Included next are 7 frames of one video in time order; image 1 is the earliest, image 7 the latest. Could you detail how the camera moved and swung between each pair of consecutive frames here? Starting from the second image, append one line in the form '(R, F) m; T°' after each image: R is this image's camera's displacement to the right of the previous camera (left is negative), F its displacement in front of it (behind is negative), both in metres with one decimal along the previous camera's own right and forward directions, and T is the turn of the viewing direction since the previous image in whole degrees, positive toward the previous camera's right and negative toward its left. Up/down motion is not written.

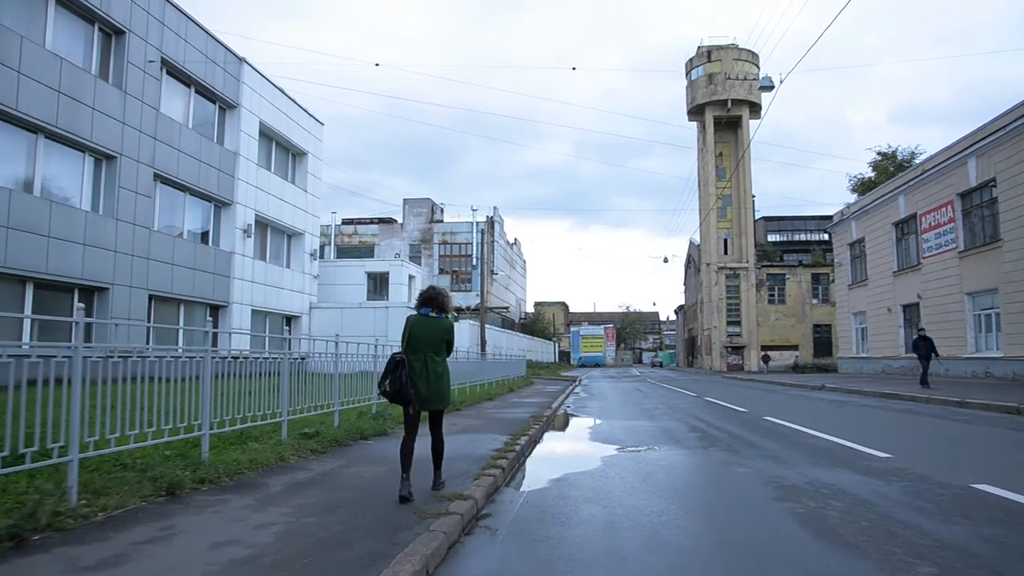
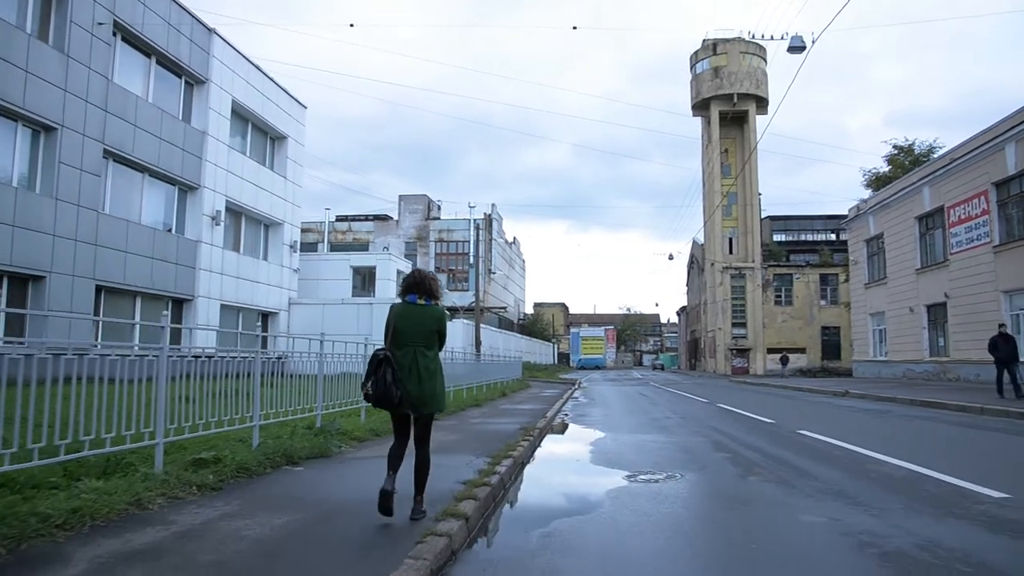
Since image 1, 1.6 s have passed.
(+0.2, +2.0) m; 0°
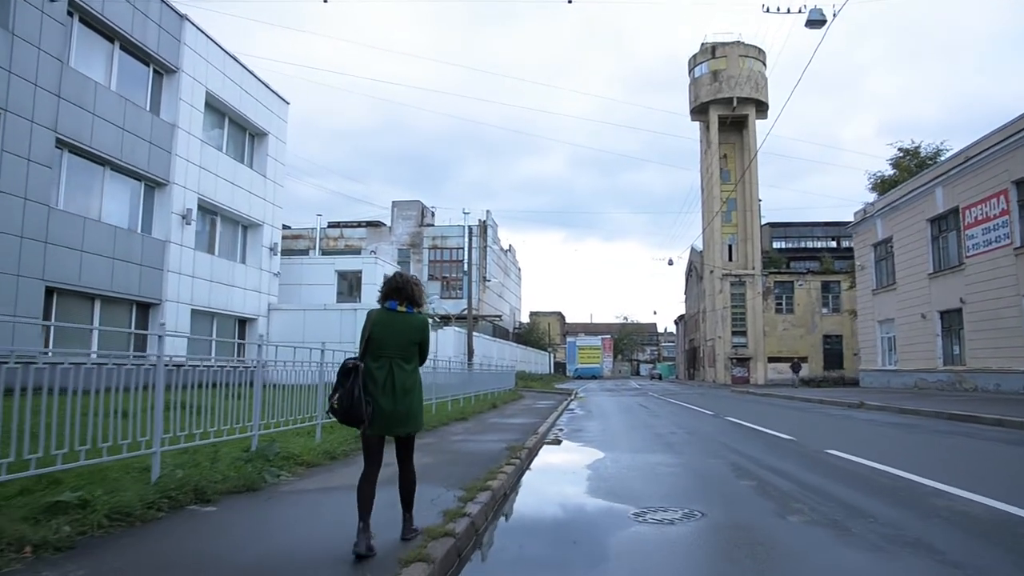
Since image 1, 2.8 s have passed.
(+0.1, +1.4) m; 0°
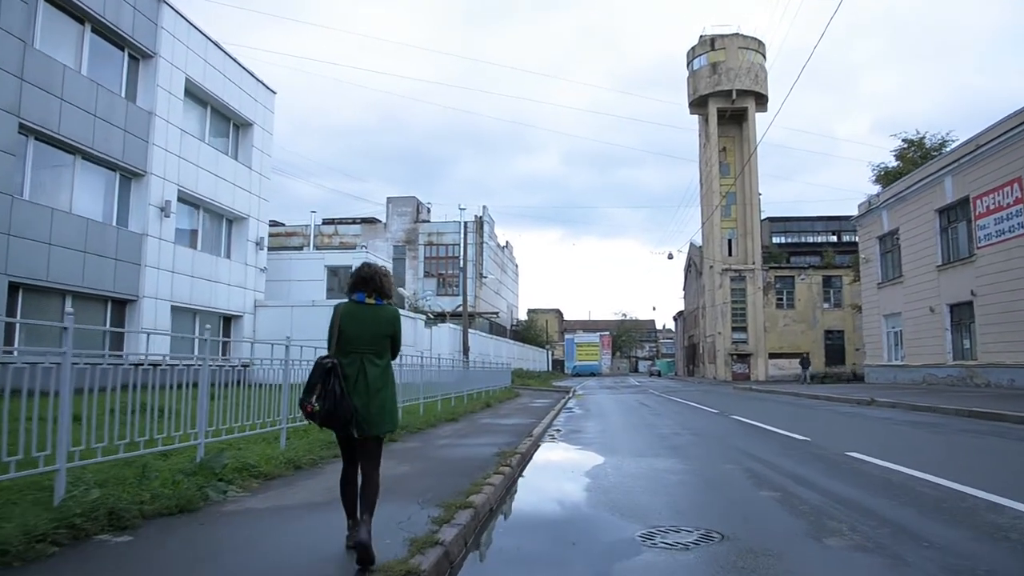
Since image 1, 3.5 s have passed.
(+0.1, +0.9) m; 0°
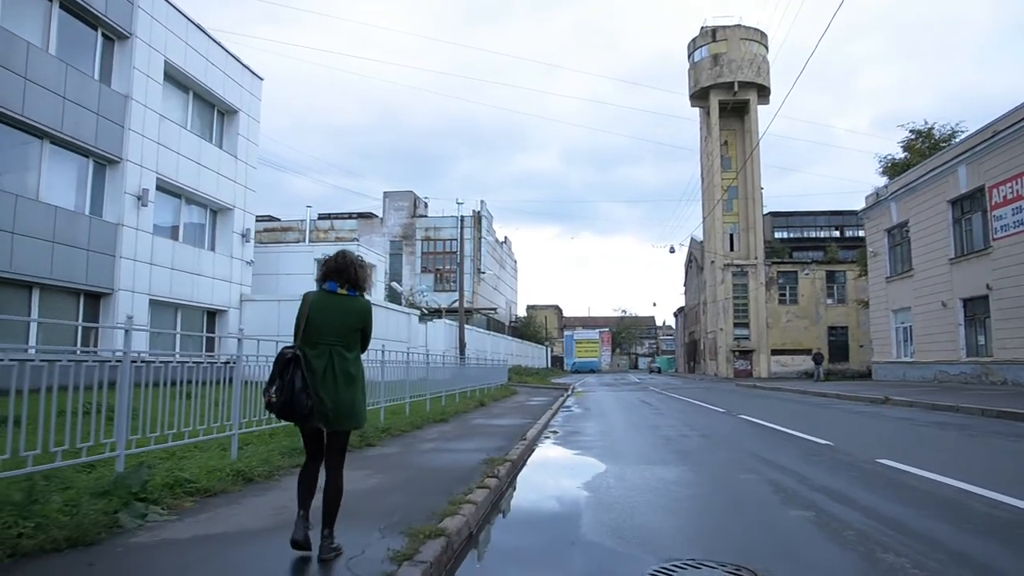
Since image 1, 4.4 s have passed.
(+0.1, +0.9) m; 0°
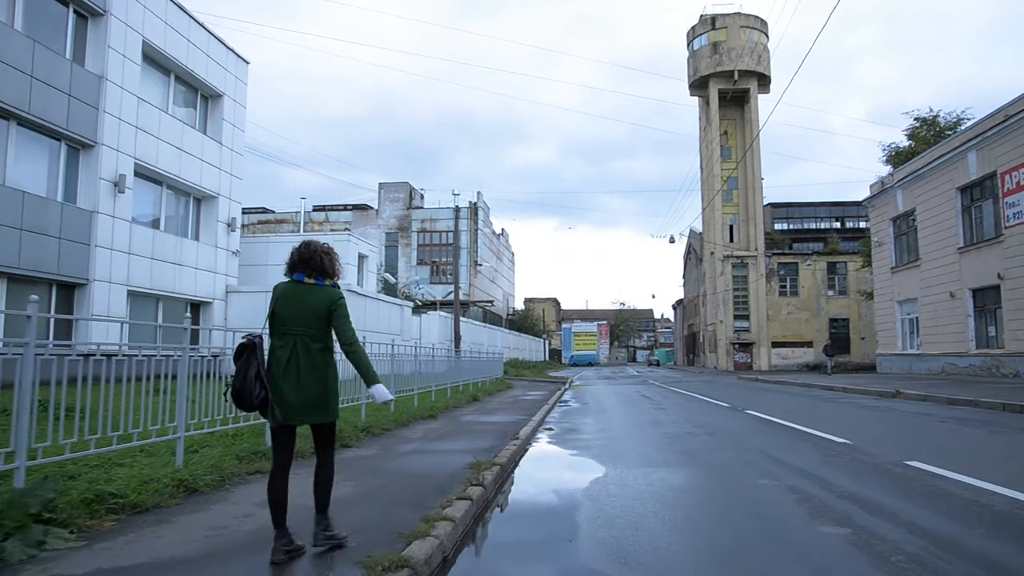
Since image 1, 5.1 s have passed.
(+0.1, +0.8) m; 0°
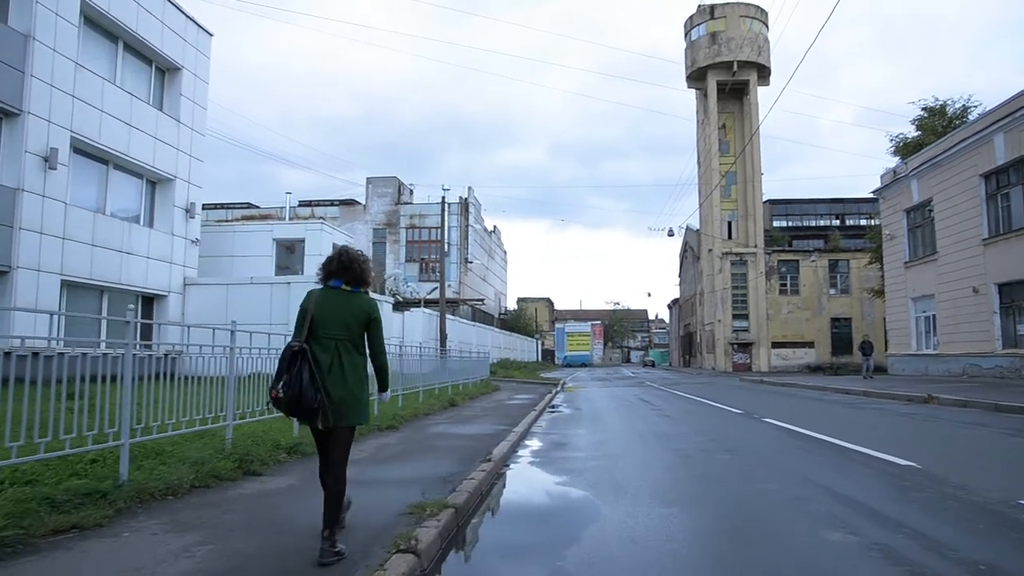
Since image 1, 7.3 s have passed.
(+0.2, +2.0) m; 0°
